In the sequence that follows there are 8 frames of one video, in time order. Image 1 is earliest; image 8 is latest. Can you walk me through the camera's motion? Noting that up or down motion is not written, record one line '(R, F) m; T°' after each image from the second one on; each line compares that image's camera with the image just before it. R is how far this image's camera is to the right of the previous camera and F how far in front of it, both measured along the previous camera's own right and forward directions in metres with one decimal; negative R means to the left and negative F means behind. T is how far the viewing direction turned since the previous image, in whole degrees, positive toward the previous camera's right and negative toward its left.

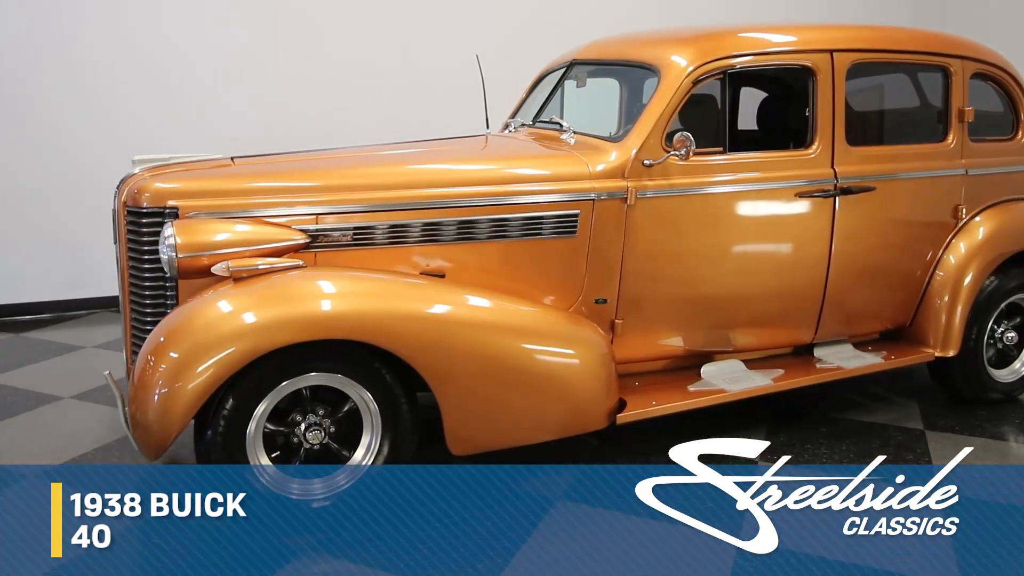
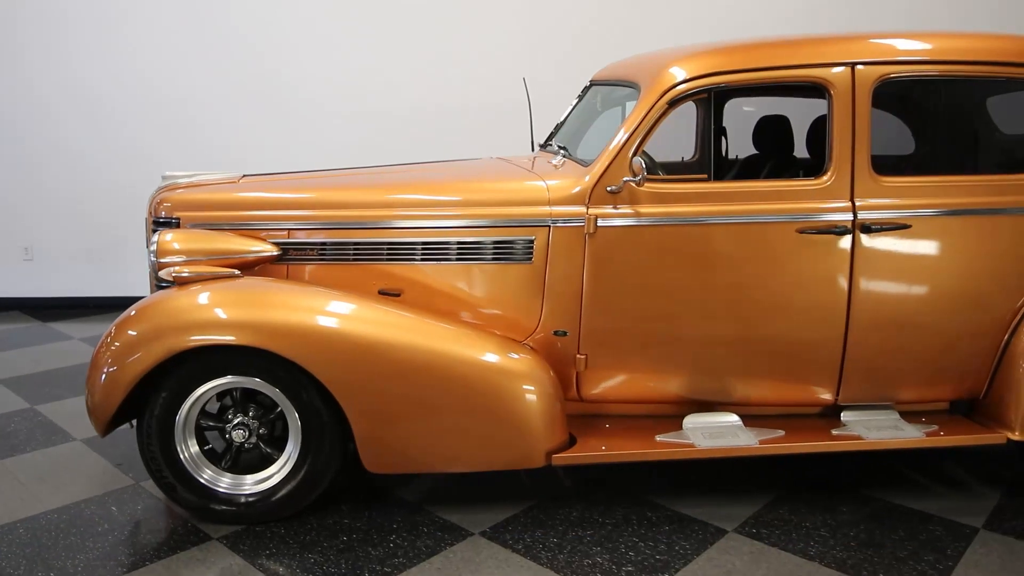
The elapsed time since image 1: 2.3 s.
(+0.9, +0.2) m; -19°
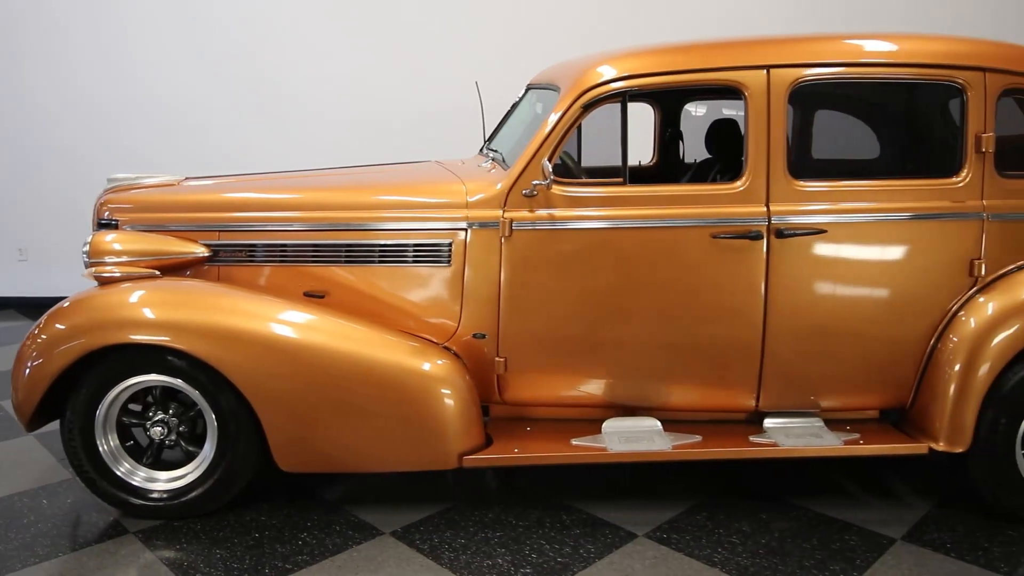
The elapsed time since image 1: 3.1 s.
(+0.4, 0.0) m; -2°
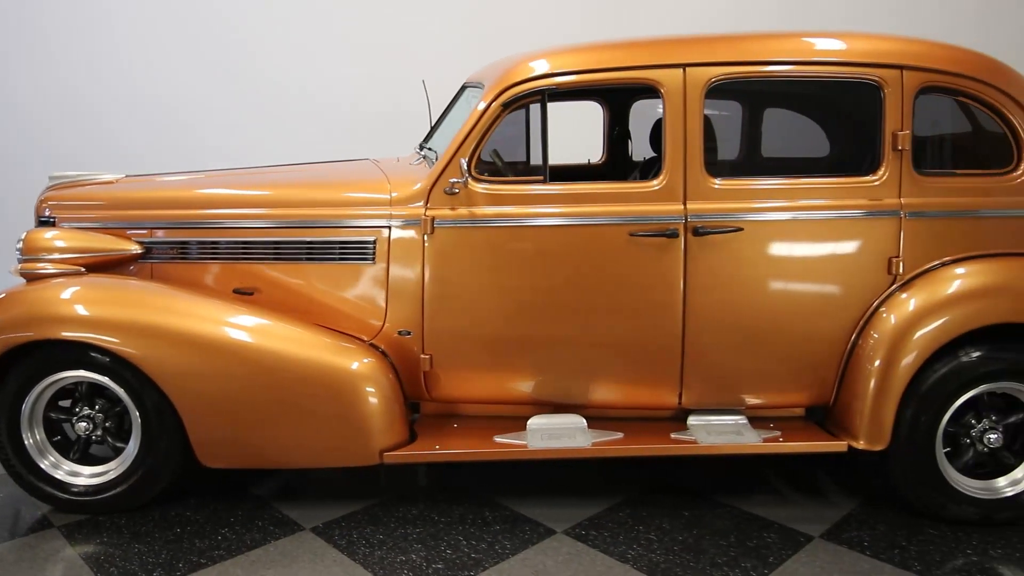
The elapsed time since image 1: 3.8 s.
(+0.3, 0.0) m; 0°
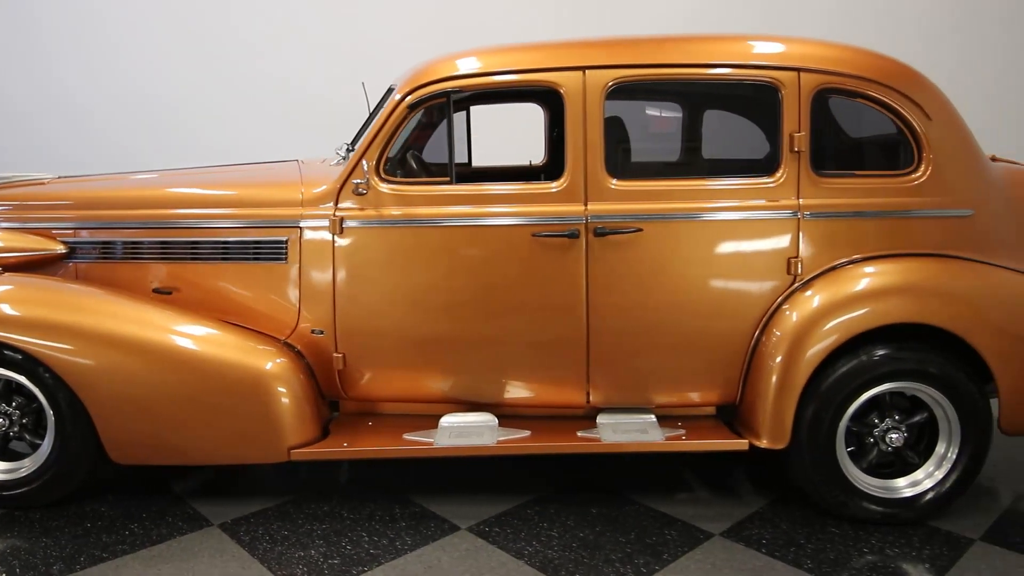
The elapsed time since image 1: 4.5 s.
(+0.3, 0.0) m; -1°
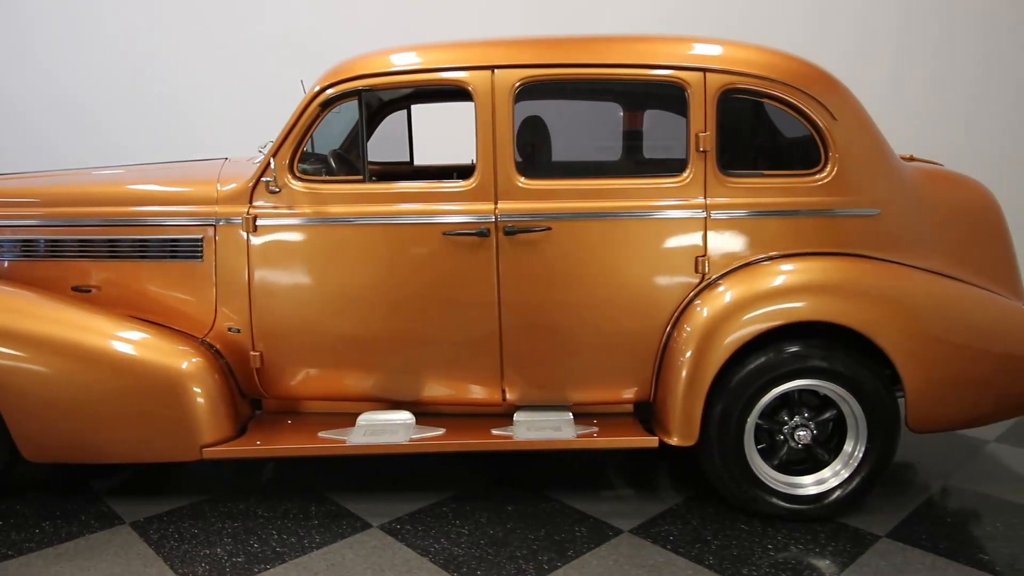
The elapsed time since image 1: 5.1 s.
(+0.2, 0.0) m; +1°
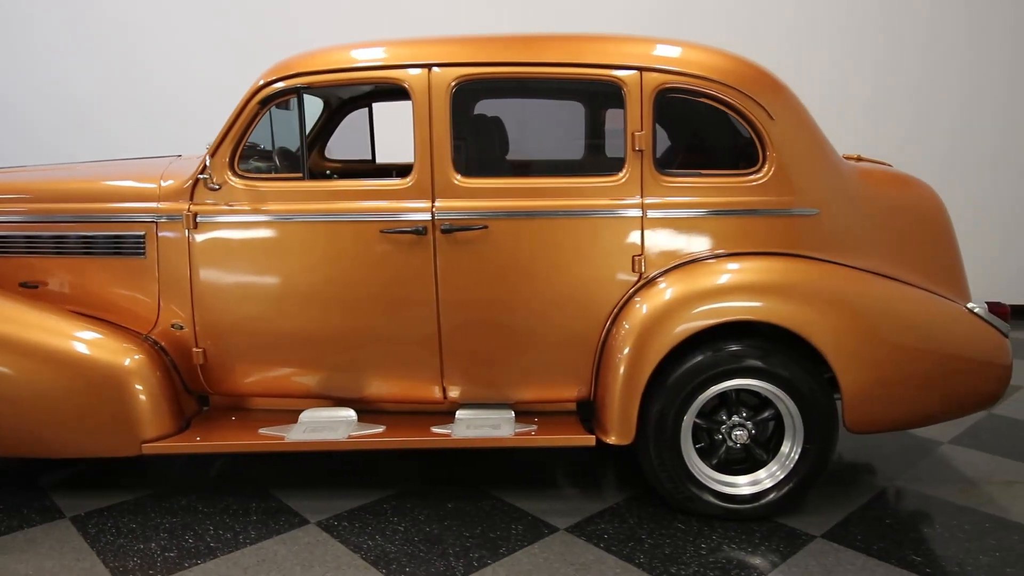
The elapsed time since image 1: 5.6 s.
(+0.2, 0.0) m; 0°
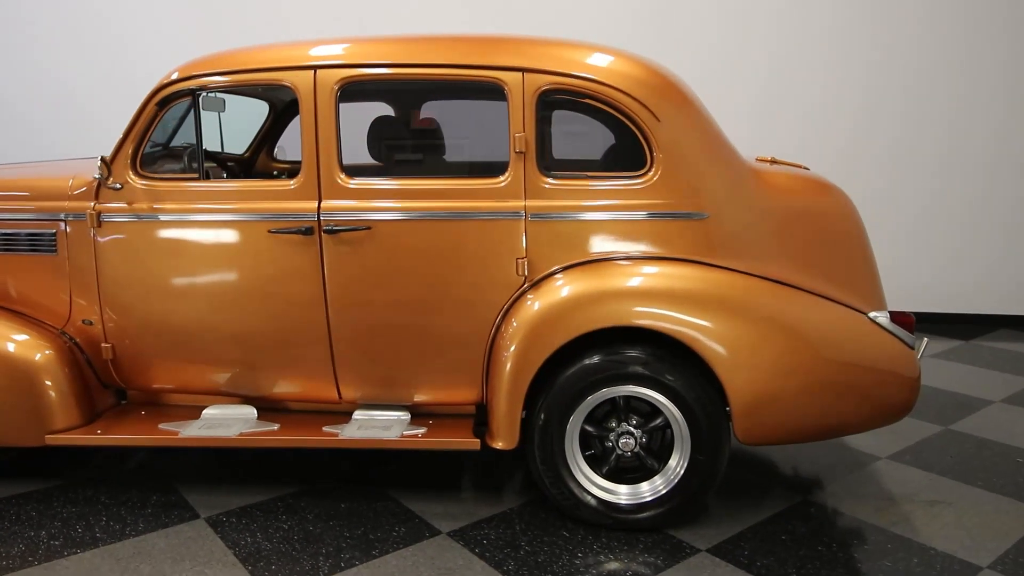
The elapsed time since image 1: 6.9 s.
(+0.5, 0.0) m; -4°
